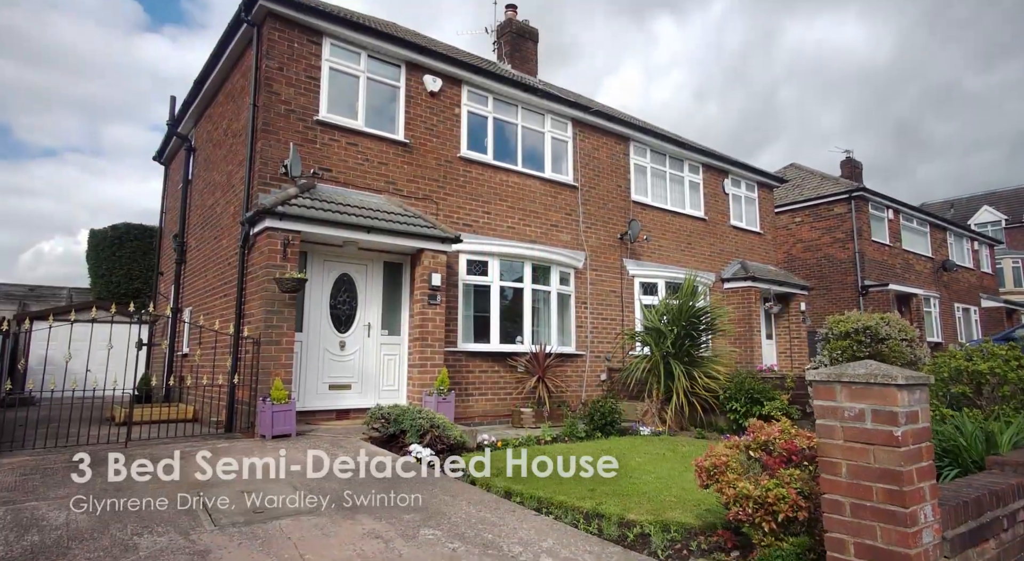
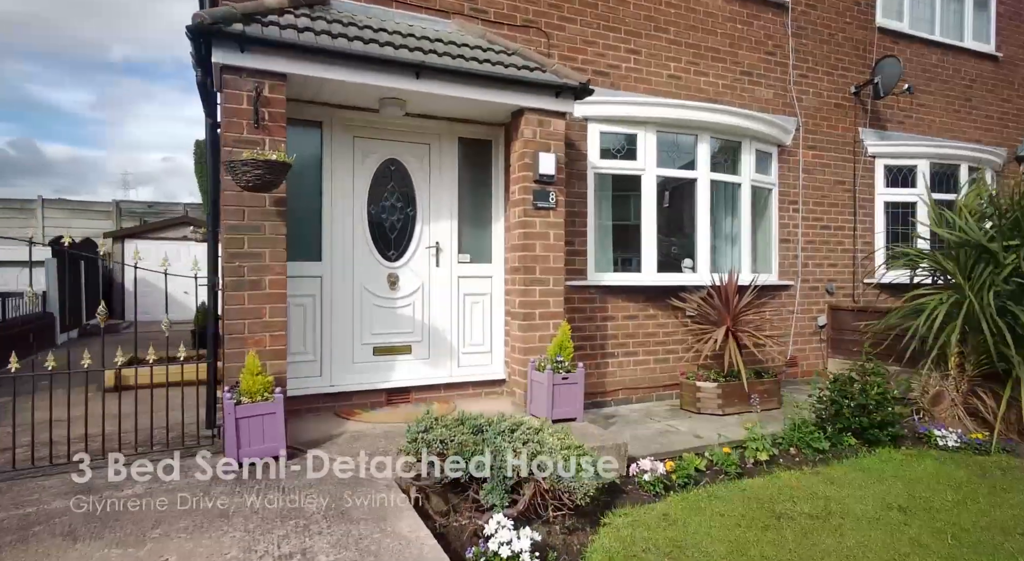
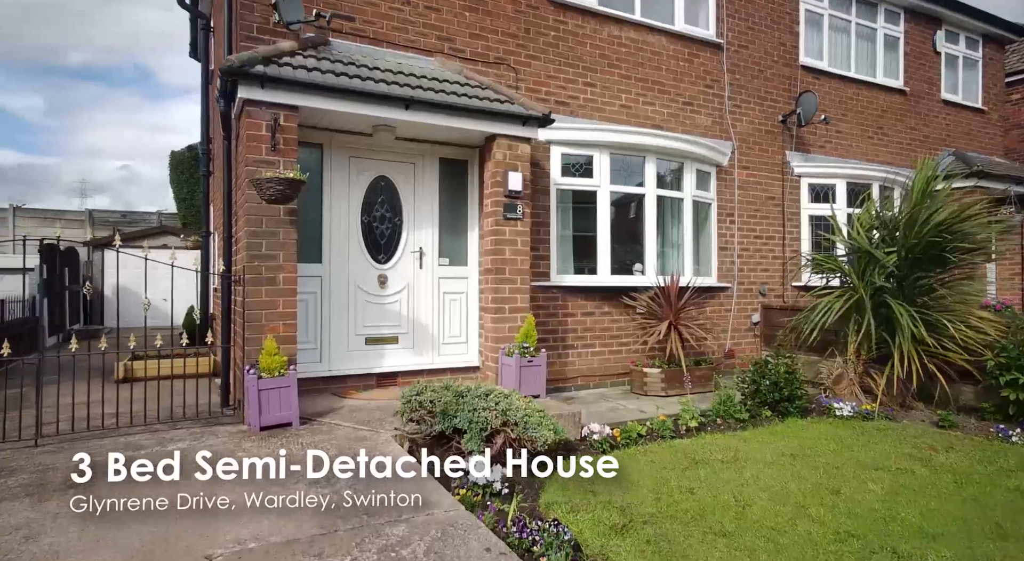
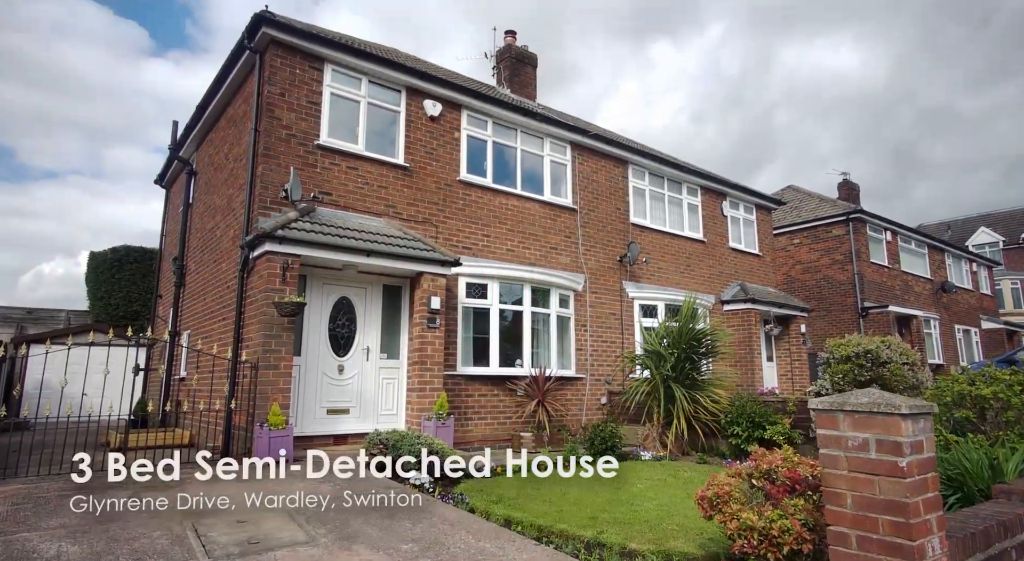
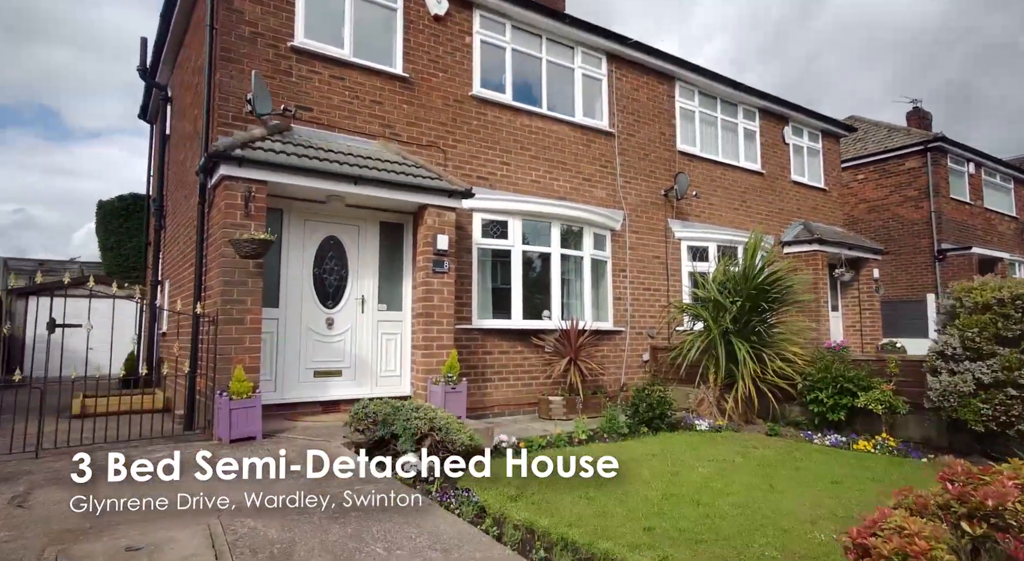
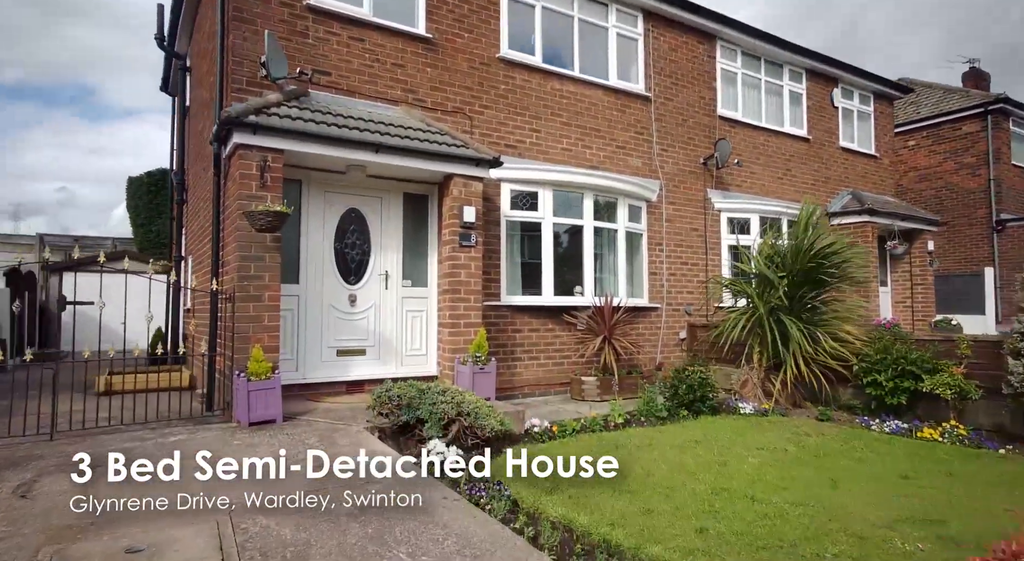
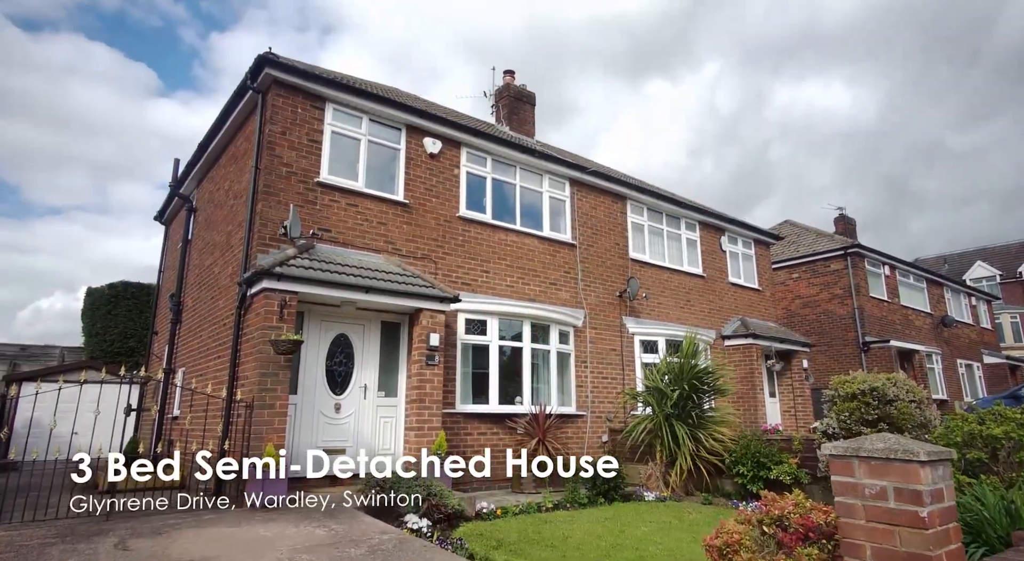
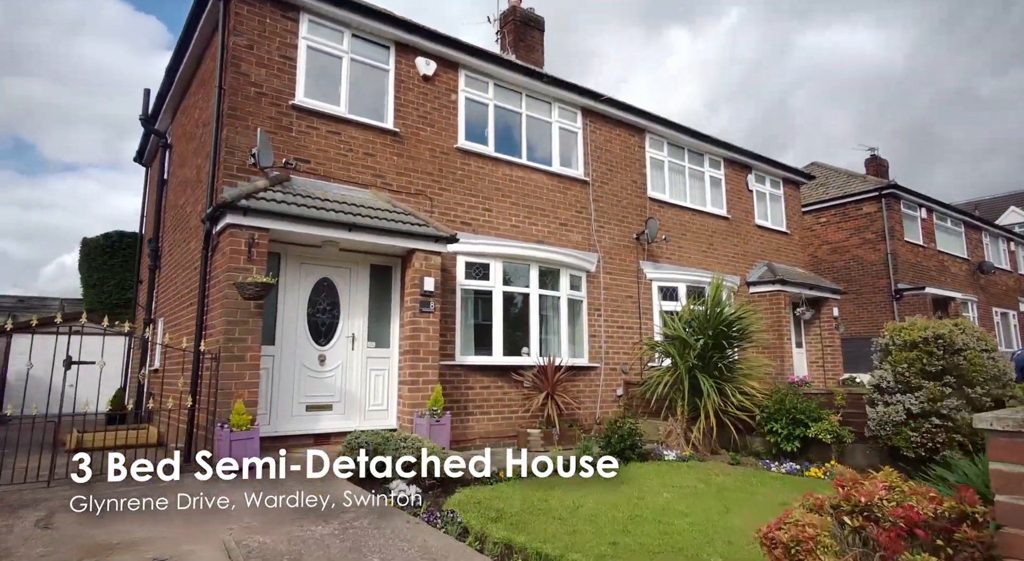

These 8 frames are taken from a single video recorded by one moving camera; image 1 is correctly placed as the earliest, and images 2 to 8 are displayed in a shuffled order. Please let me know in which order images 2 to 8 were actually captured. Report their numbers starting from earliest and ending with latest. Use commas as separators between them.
4, 7, 8, 5, 6, 3, 2
